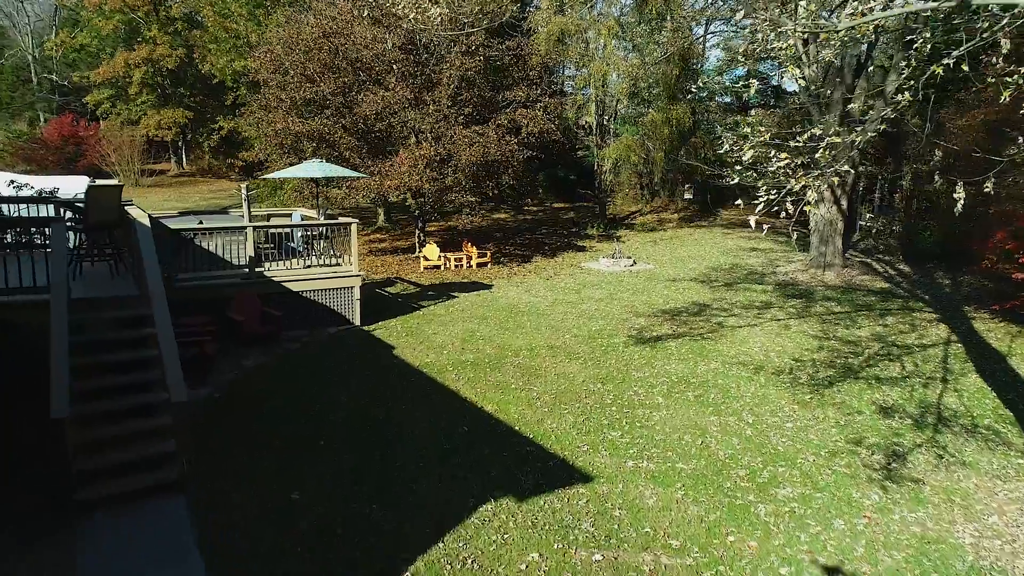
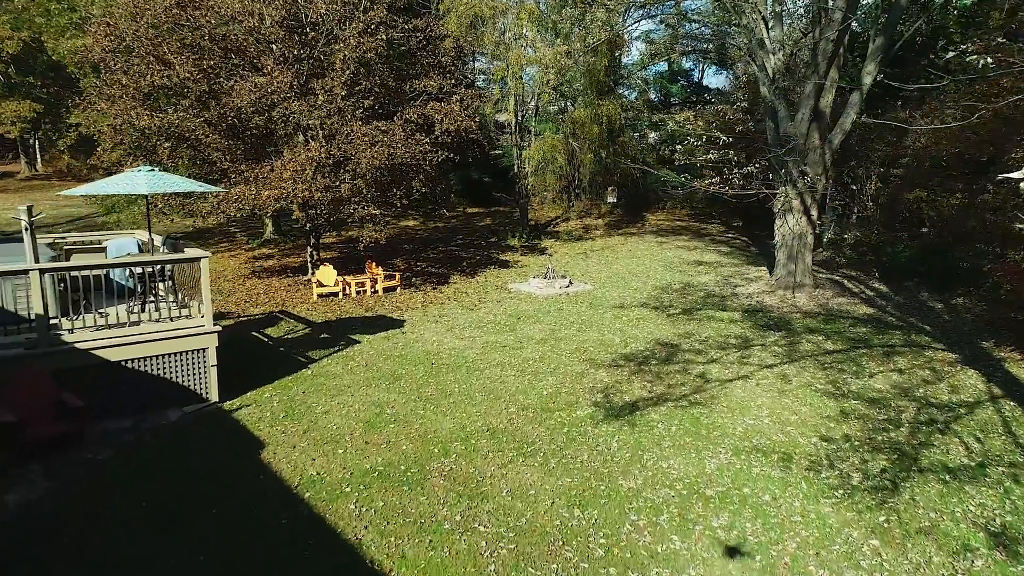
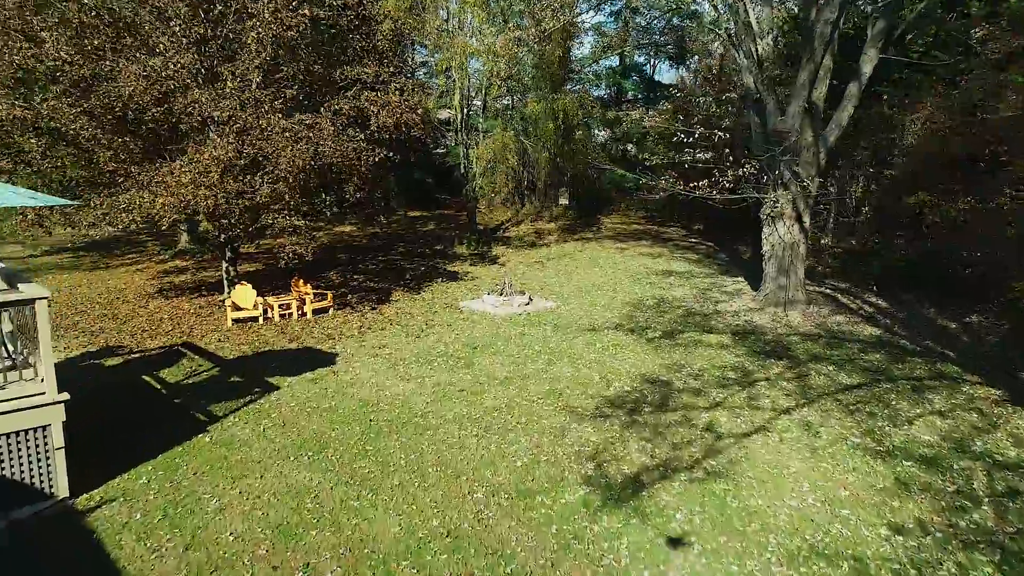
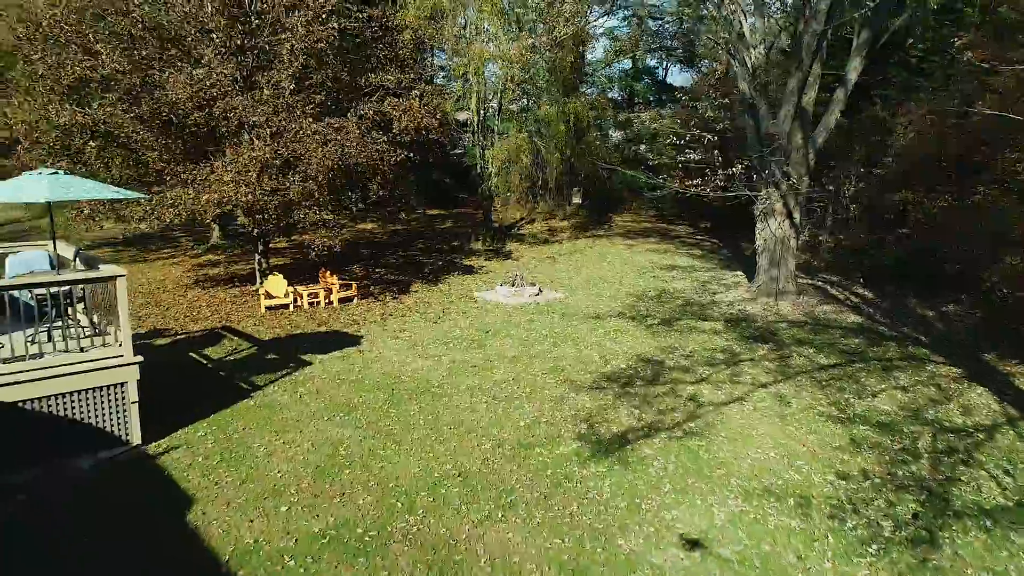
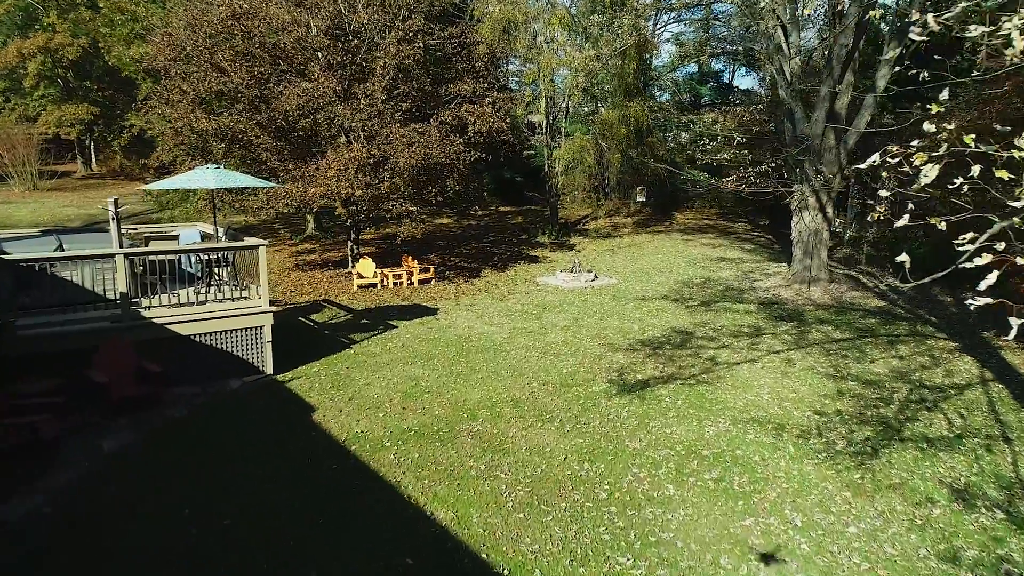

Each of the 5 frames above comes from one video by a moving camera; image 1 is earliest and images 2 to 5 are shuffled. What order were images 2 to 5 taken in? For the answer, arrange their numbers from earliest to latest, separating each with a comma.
5, 2, 4, 3
